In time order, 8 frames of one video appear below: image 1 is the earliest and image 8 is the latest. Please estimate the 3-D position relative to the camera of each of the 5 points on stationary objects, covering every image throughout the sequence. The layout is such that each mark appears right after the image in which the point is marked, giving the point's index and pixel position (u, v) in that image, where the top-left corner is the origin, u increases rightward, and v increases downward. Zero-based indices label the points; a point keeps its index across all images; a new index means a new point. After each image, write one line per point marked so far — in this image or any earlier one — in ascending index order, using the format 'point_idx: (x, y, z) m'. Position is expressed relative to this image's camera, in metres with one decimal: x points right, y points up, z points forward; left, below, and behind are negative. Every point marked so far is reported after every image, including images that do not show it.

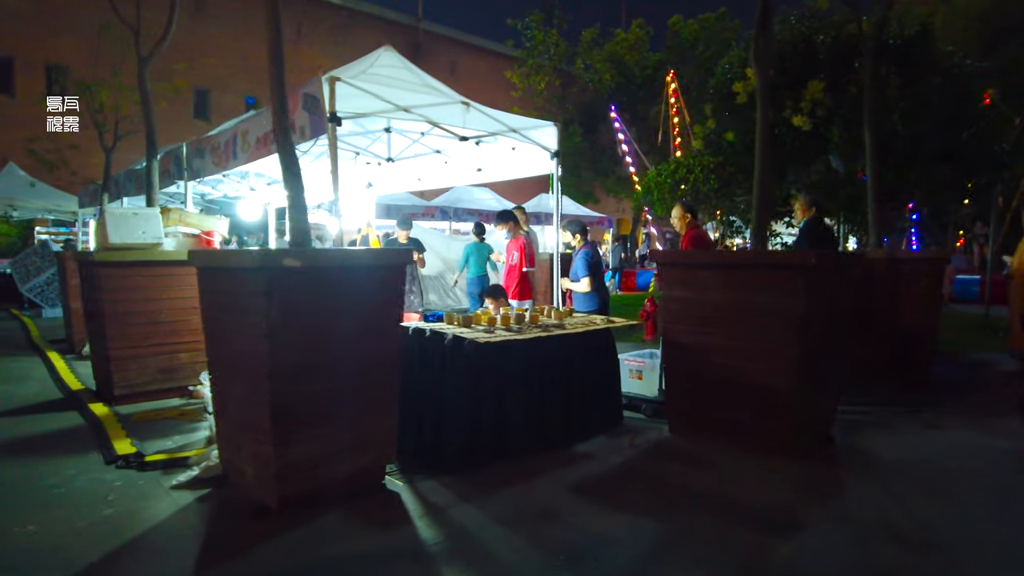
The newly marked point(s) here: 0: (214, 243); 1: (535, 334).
0: (-2.9, +0.4, +6.5) m
1: (+0.1, -0.3, +4.5) m
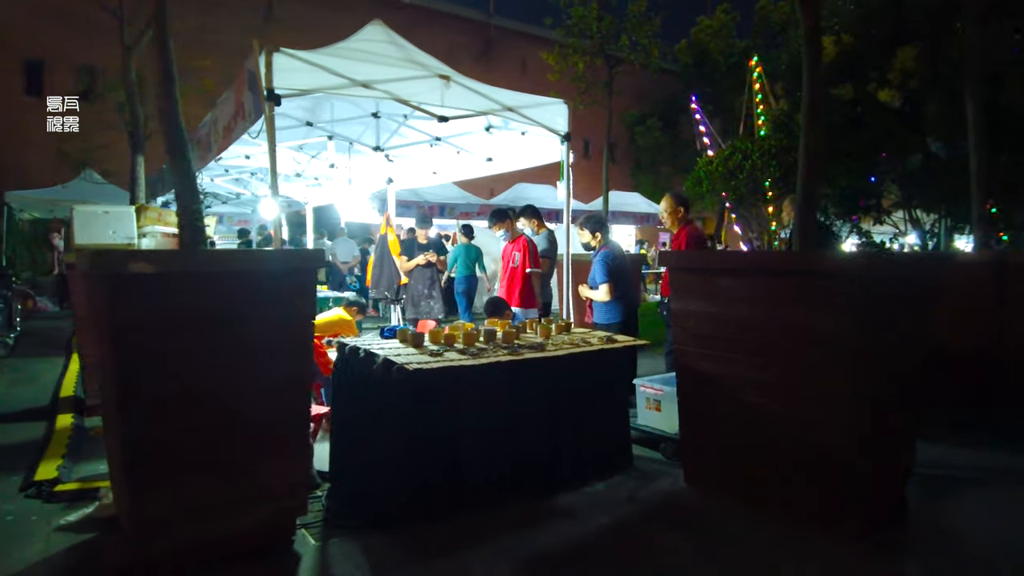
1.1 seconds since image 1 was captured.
0: (-2.8, +0.4, +6.0) m
1: (-0.1, -0.4, +3.6) m
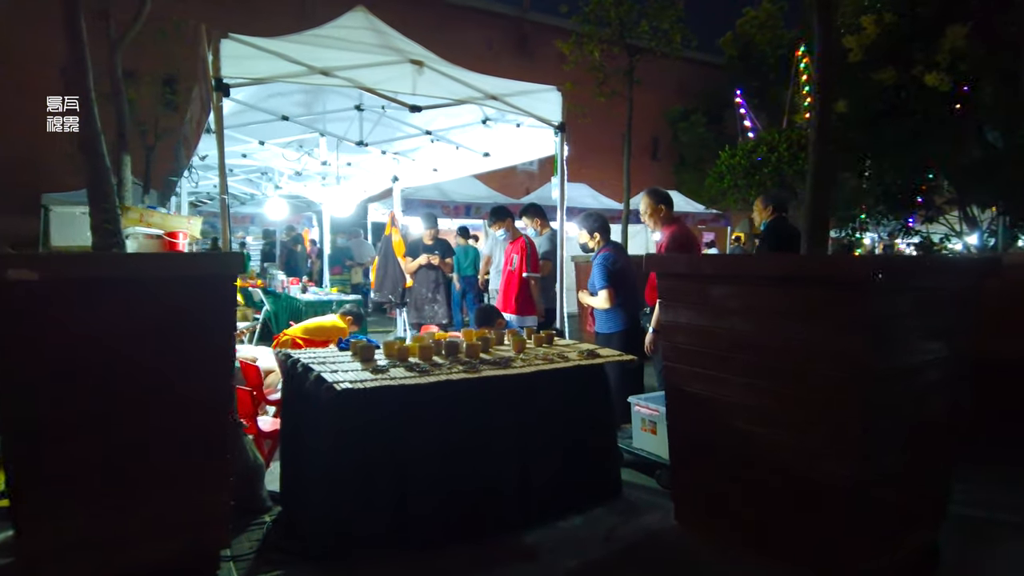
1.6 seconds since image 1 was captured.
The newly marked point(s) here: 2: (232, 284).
0: (-2.9, +0.4, +5.7) m
1: (-0.3, -0.4, +3.2) m
2: (-1.2, 0.0, +2.9) m
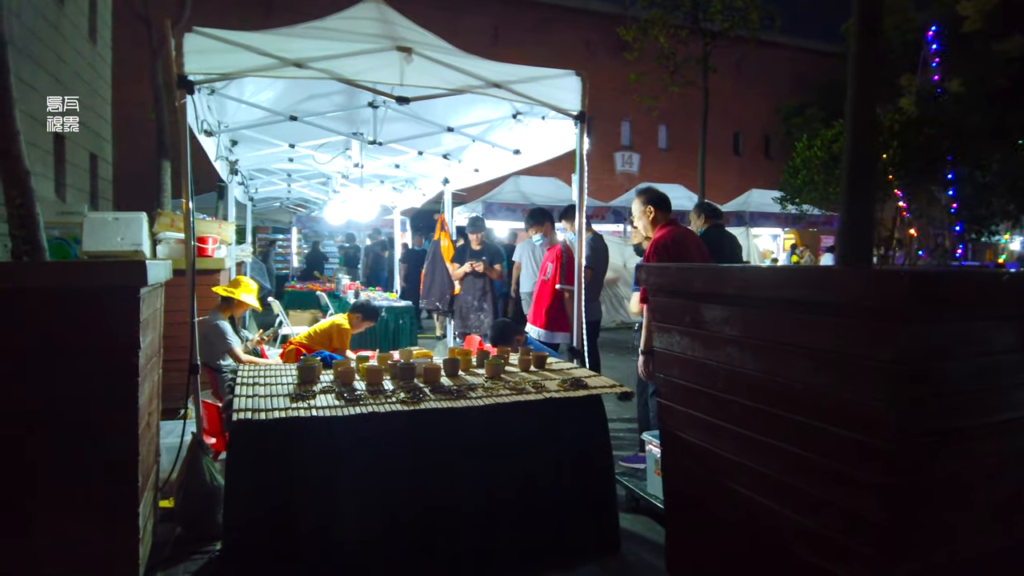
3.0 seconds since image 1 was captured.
0: (-2.6, +0.3, +5.7) m
1: (-0.5, -0.5, +2.7) m
2: (-1.5, 0.0, +2.6) m
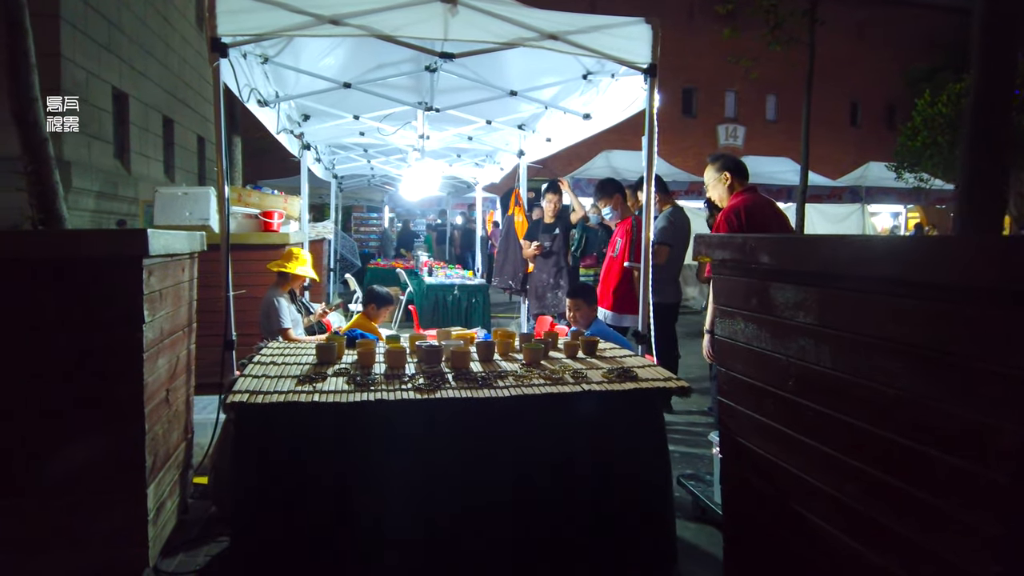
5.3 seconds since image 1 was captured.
0: (-2.0, +0.5, +5.6) m
1: (-0.4, -0.4, +2.4) m
2: (-1.4, +0.1, +2.5) m
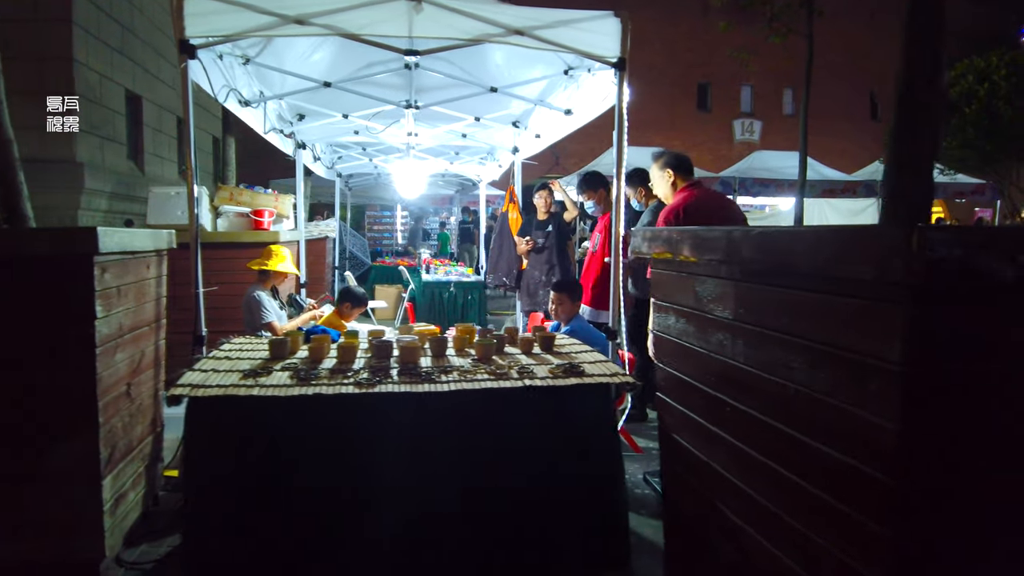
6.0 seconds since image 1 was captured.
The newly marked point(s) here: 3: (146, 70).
0: (-2.1, +0.6, +5.7) m
1: (-0.7, -0.4, +2.5) m
2: (-1.6, +0.1, +2.5) m
3: (-6.2, +3.7, +11.2) m
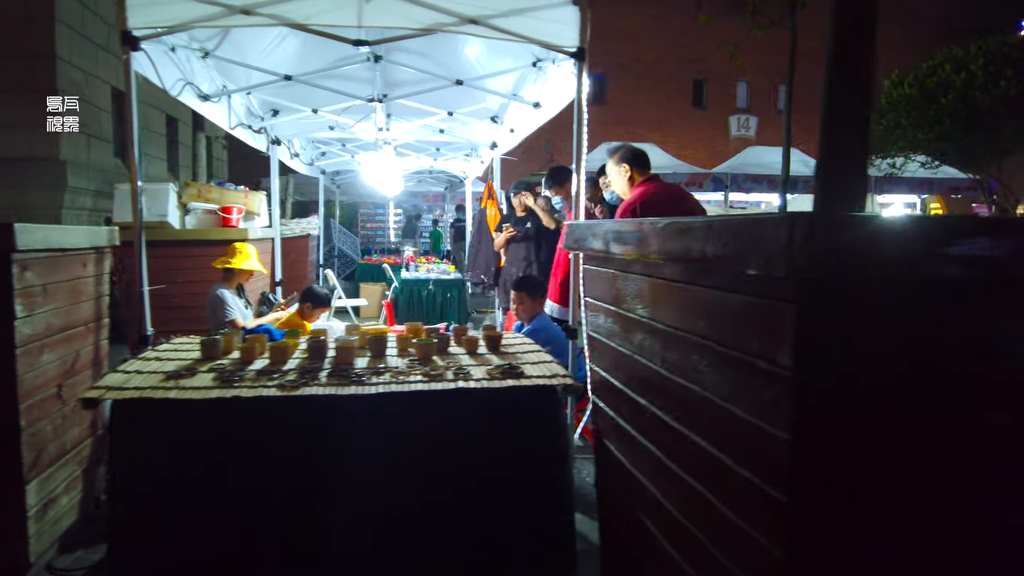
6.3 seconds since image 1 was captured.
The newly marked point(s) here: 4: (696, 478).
0: (-2.4, +0.6, +5.6) m
1: (-0.9, -0.4, +2.4) m
2: (-1.9, +0.1, +2.4) m
3: (-6.4, +3.7, +11.1) m
4: (+0.5, -0.4, +1.6) m
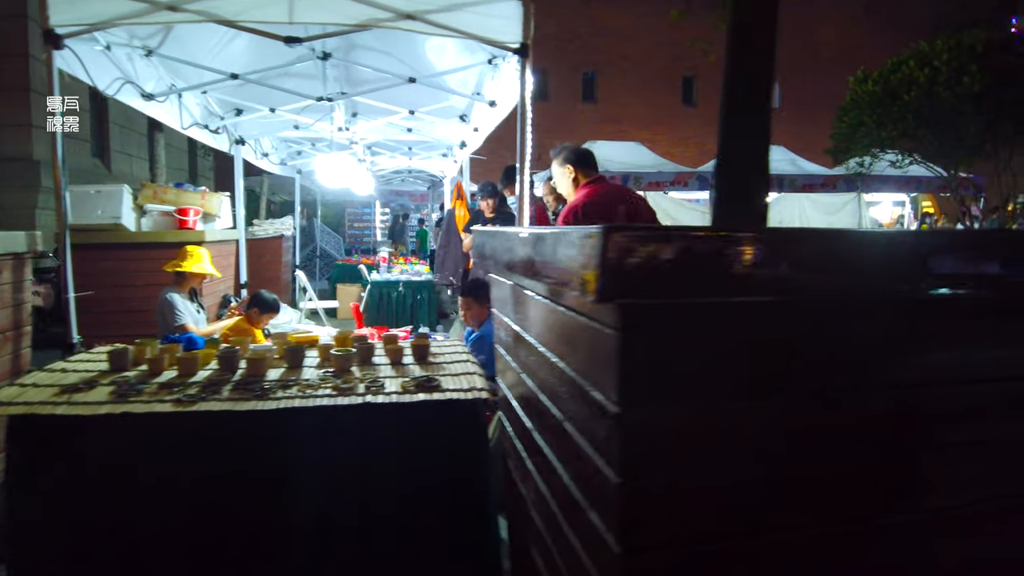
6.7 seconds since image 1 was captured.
0: (-2.7, +0.5, +5.5) m
1: (-1.2, -0.4, +2.2) m
2: (-2.2, +0.1, +2.3) m
3: (-6.7, +3.7, +11.0) m
4: (+0.2, -0.5, +1.5) m
